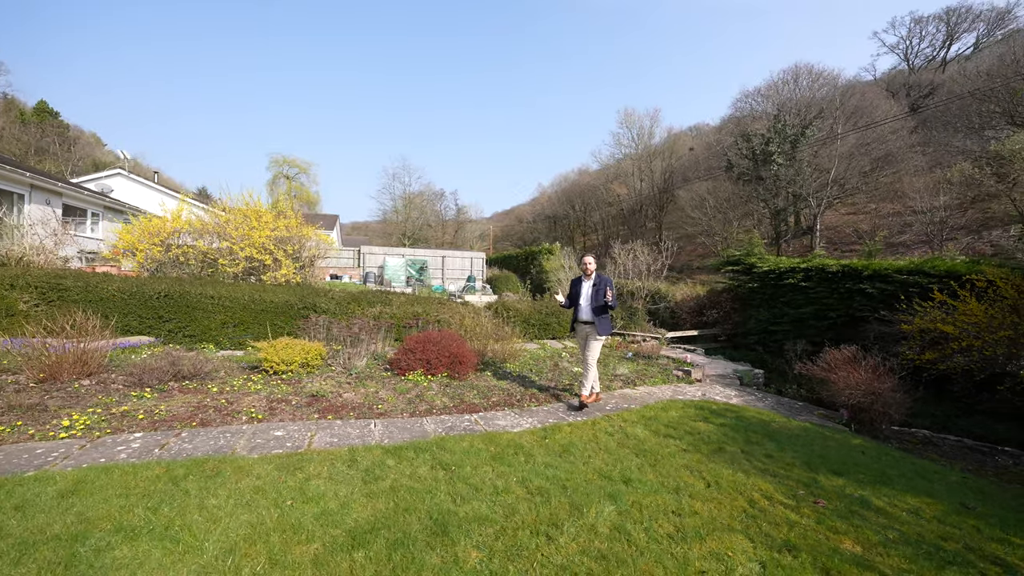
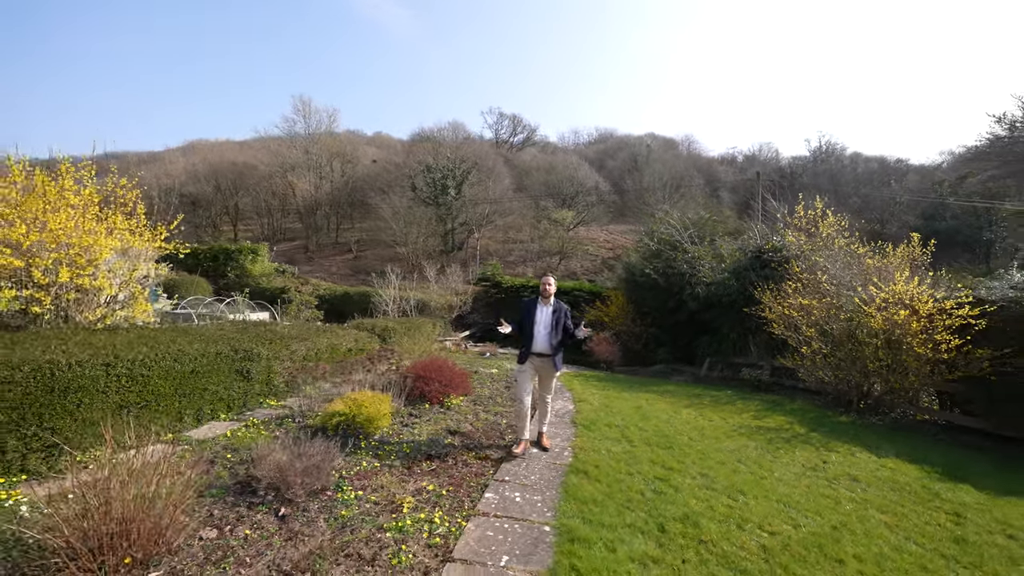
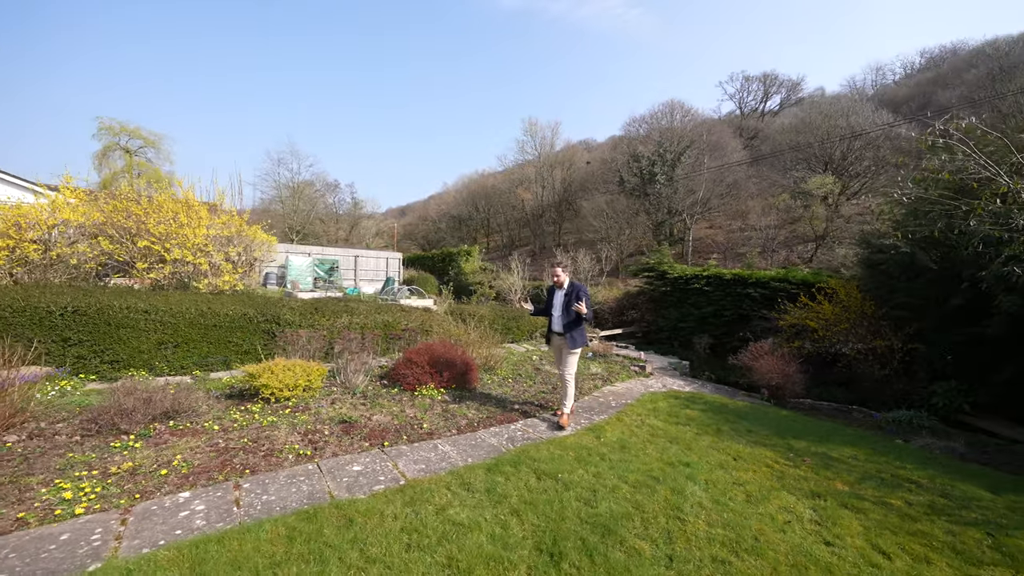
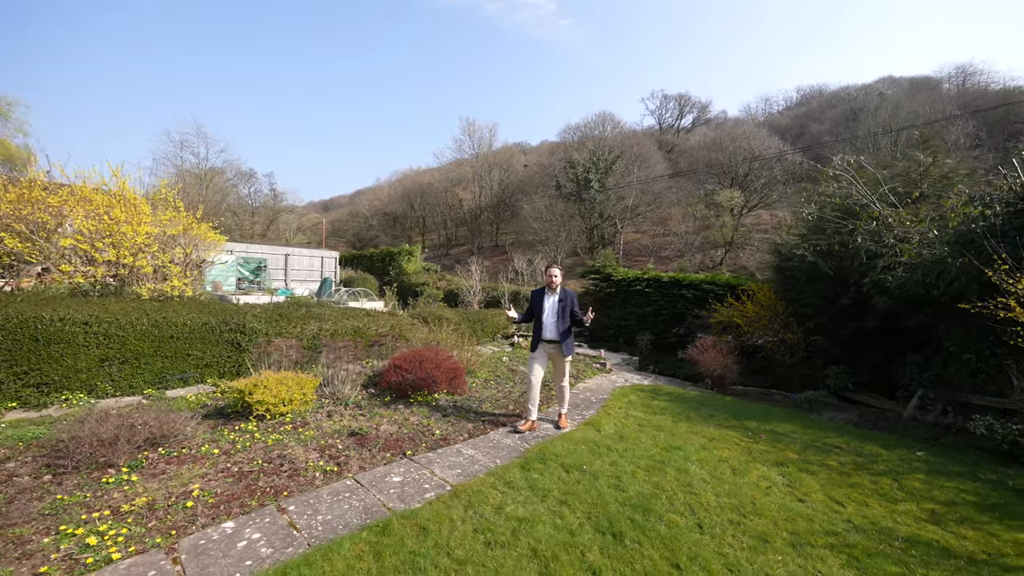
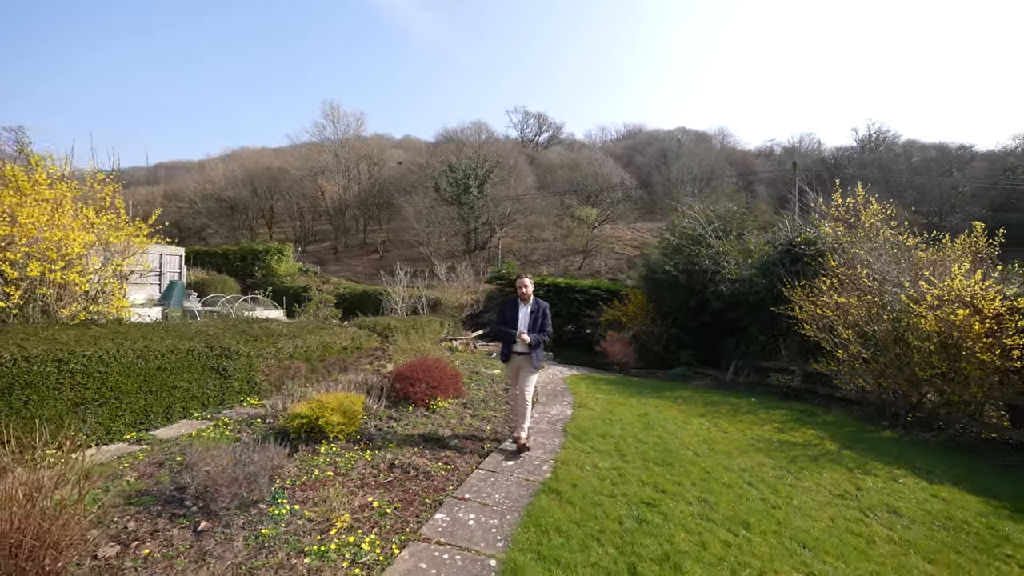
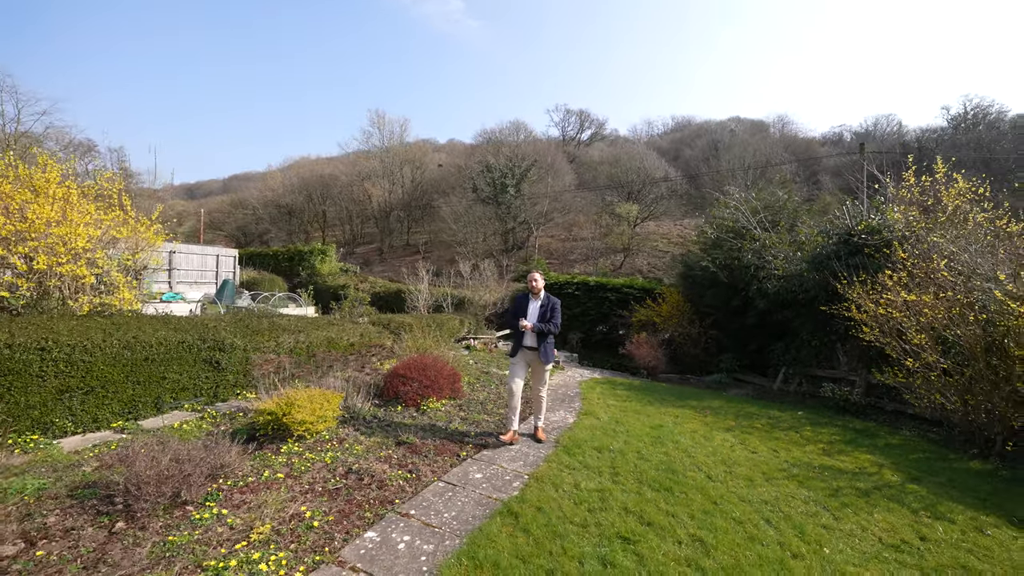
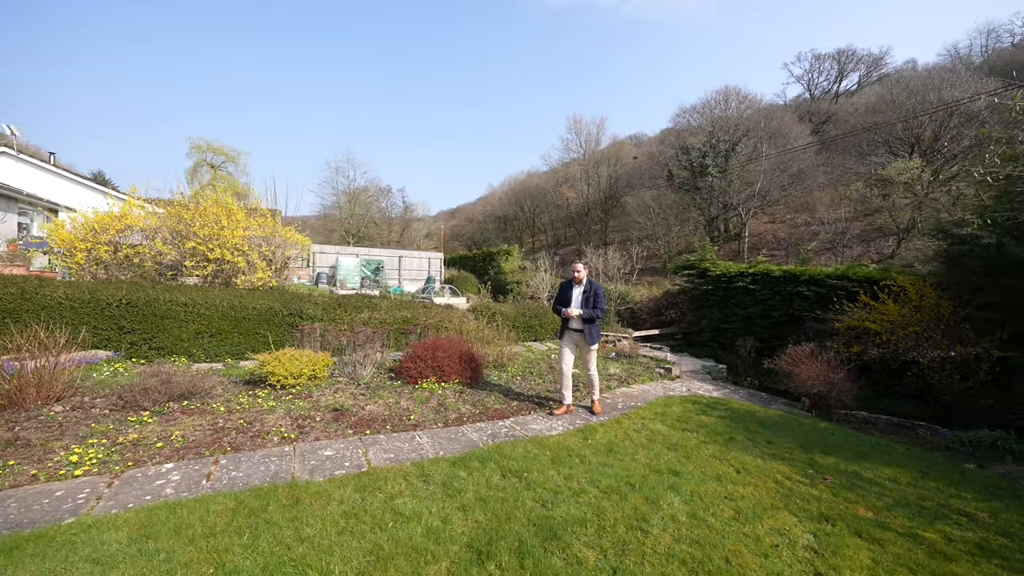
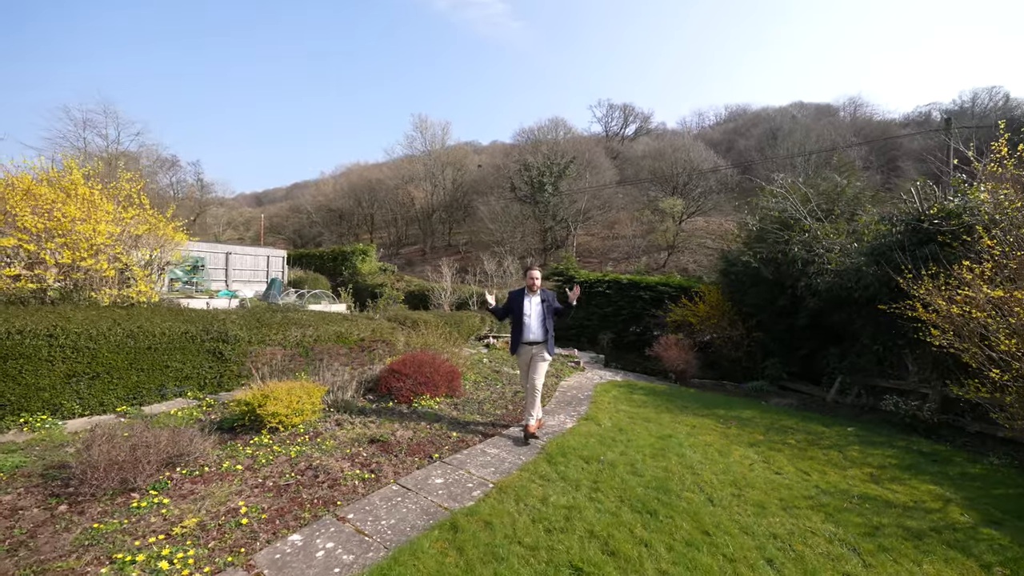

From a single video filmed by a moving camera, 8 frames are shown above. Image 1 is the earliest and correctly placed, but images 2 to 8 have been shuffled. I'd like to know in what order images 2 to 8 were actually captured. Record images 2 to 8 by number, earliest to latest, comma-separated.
7, 3, 4, 8, 6, 5, 2
